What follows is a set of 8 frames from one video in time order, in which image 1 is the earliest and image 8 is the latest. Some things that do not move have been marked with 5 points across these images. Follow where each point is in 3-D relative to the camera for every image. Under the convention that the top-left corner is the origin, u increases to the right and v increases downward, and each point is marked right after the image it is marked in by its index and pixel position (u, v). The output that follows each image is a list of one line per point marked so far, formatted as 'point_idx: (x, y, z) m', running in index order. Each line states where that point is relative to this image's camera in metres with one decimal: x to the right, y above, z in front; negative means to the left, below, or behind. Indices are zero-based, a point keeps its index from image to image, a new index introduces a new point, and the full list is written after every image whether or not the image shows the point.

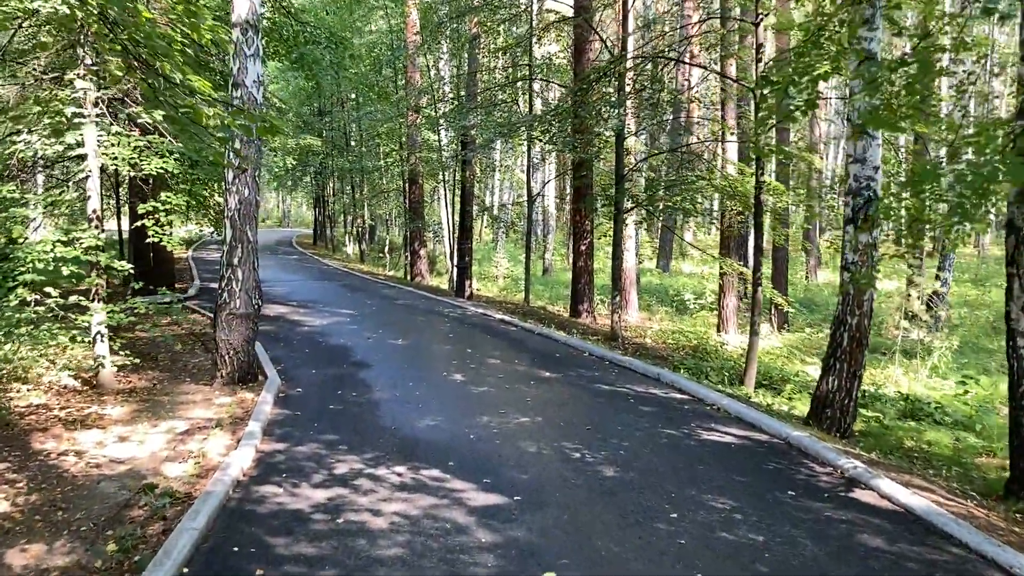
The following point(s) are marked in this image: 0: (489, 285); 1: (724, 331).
0: (-0.5, +0.1, +18.8) m
1: (+3.1, -0.6, +13.1) m
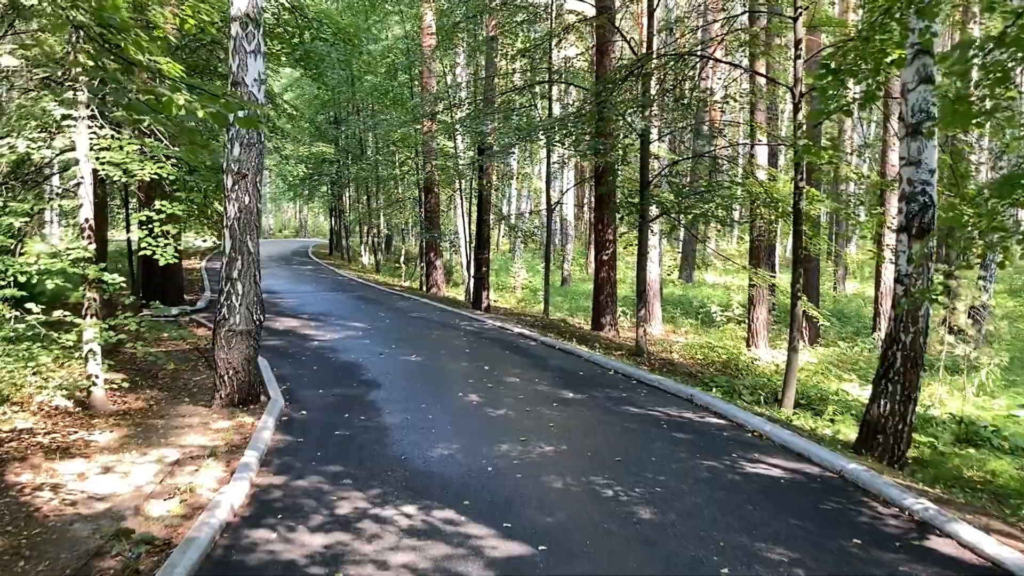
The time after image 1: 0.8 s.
0: (-0.1, -0.2, +18.3) m
1: (+3.3, -0.8, +12.5) m
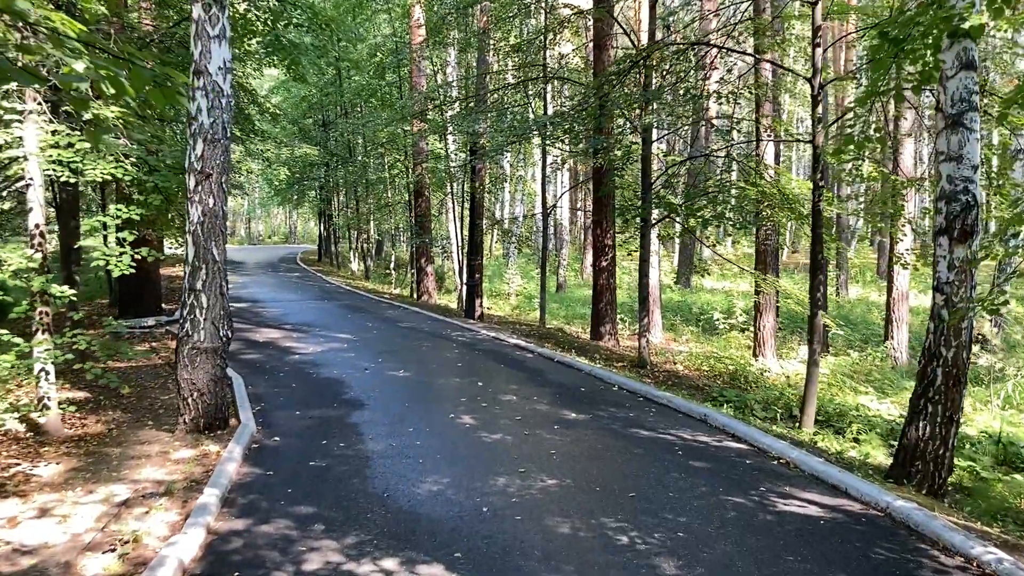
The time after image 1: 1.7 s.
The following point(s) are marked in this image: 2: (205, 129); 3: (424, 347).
0: (-0.2, -0.3, +17.6) m
1: (+3.2, -0.9, +11.9) m
2: (-1.9, +1.0, +5.6) m
3: (-1.0, -0.7, +10.2) m
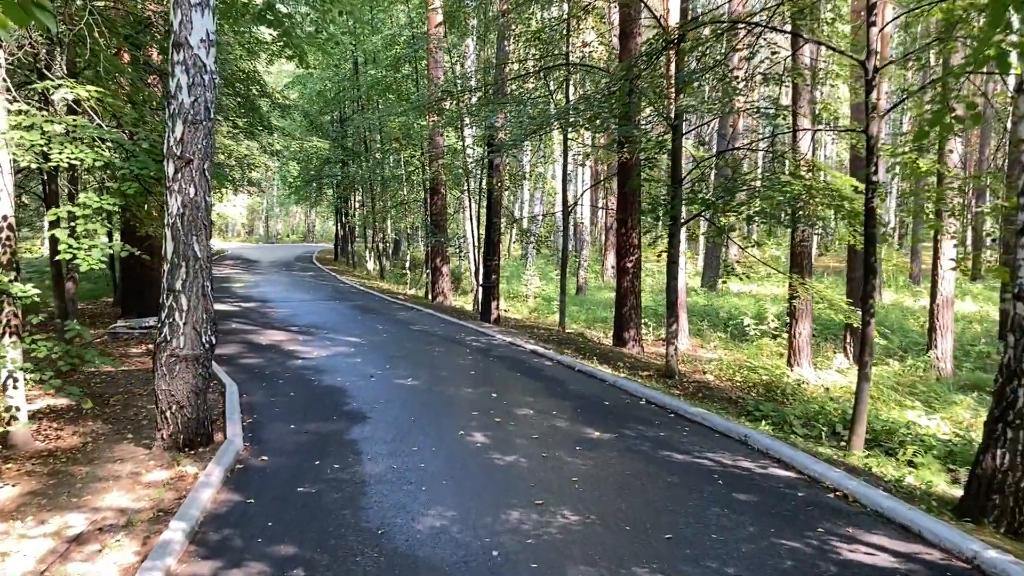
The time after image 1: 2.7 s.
0: (+0.1, -0.3, +17.0) m
1: (+3.5, -0.9, +11.2) m
2: (-1.8, +1.0, +5.0) m
3: (-0.8, -0.7, +9.5) m
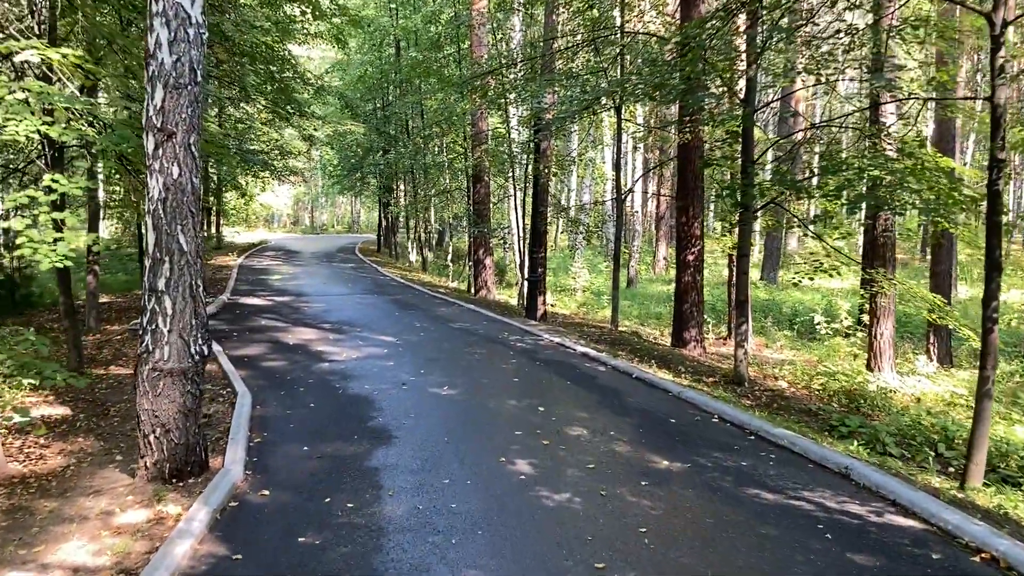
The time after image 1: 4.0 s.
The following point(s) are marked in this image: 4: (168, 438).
0: (+0.9, -0.2, +16.0) m
1: (+4.0, -0.9, +10.1) m
2: (-1.5, +1.0, +4.1) m
3: (-0.3, -0.6, +8.6) m
4: (-1.6, -0.7, +4.3) m
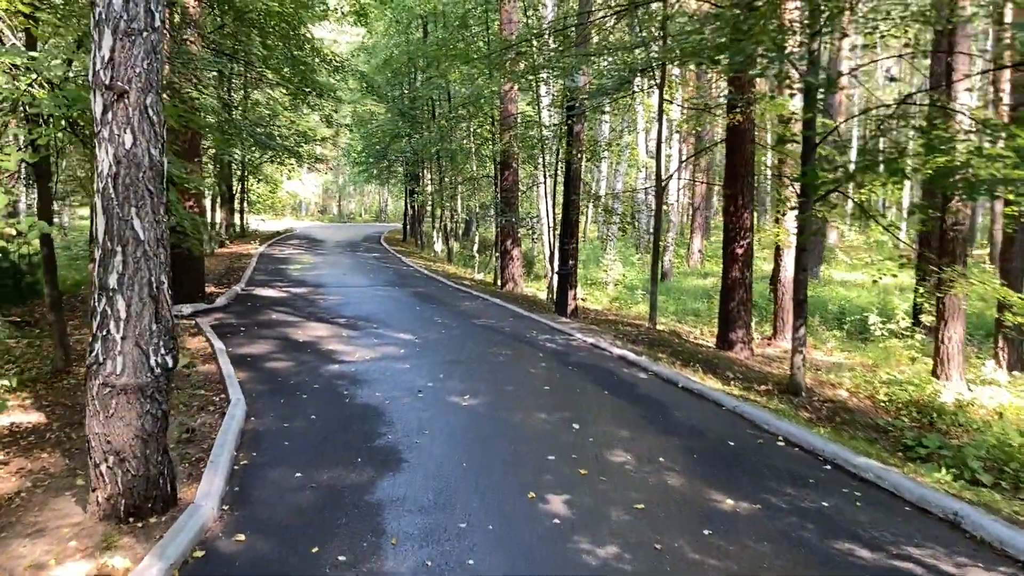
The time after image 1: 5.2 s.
0: (+1.4, -0.1, +15.1) m
1: (+4.3, -0.9, +9.1) m
2: (-1.4, +1.0, +3.3) m
3: (-0.1, -0.6, +7.7) m
4: (-1.5, -0.7, +3.5) m
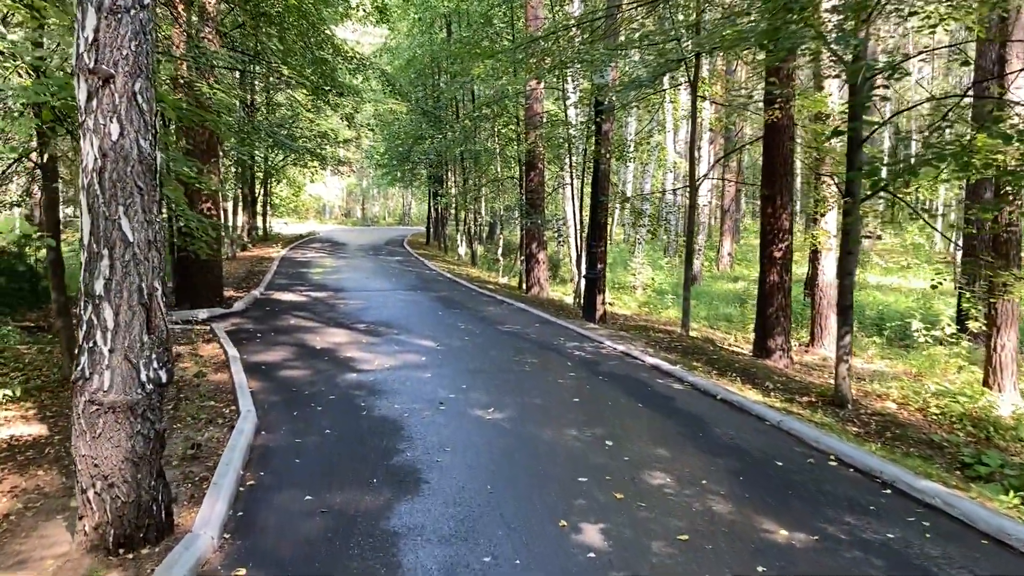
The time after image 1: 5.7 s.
0: (+1.8, -0.2, +14.7) m
1: (+4.5, -0.9, +8.6) m
2: (-1.3, +0.9, +2.9) m
3: (+0.1, -0.6, +7.4) m
4: (-1.4, -0.7, +3.2) m
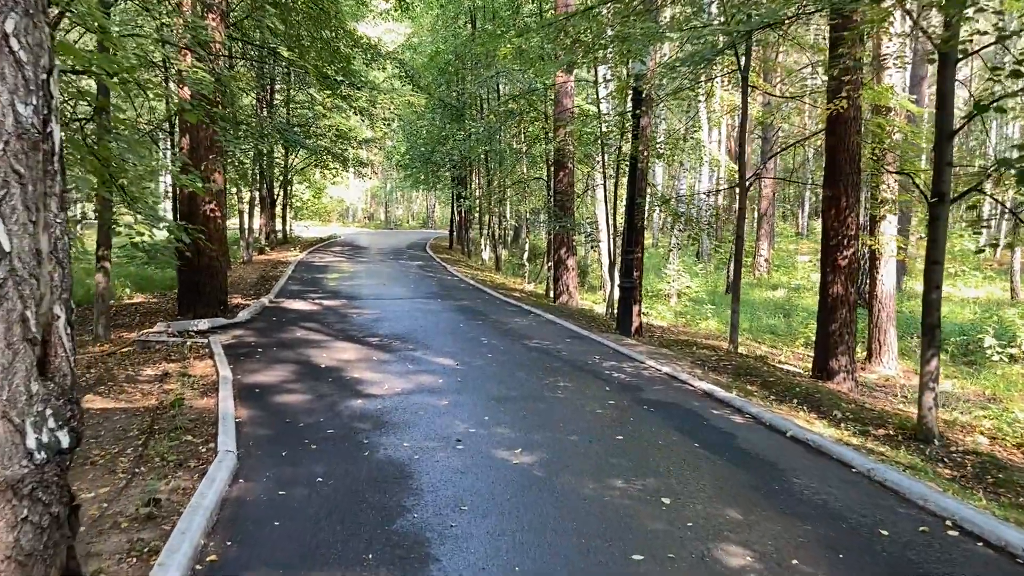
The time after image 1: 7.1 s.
0: (+2.2, -0.3, +13.7) m
1: (+4.8, -1.0, +7.5) m
2: (-1.2, +0.9, +2.0) m
3: (+0.3, -0.7, +6.4) m
4: (-1.3, -0.8, +2.3) m
